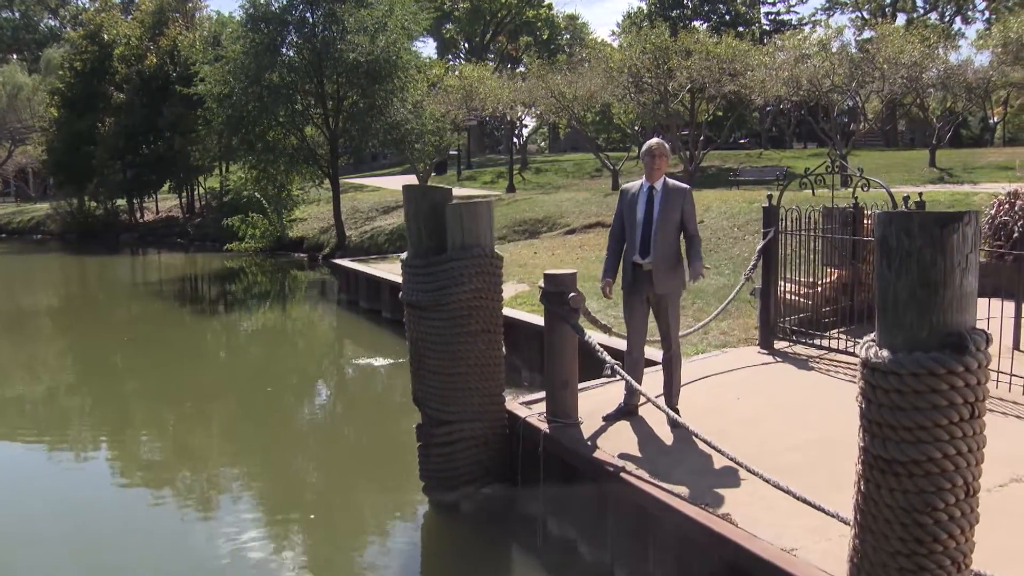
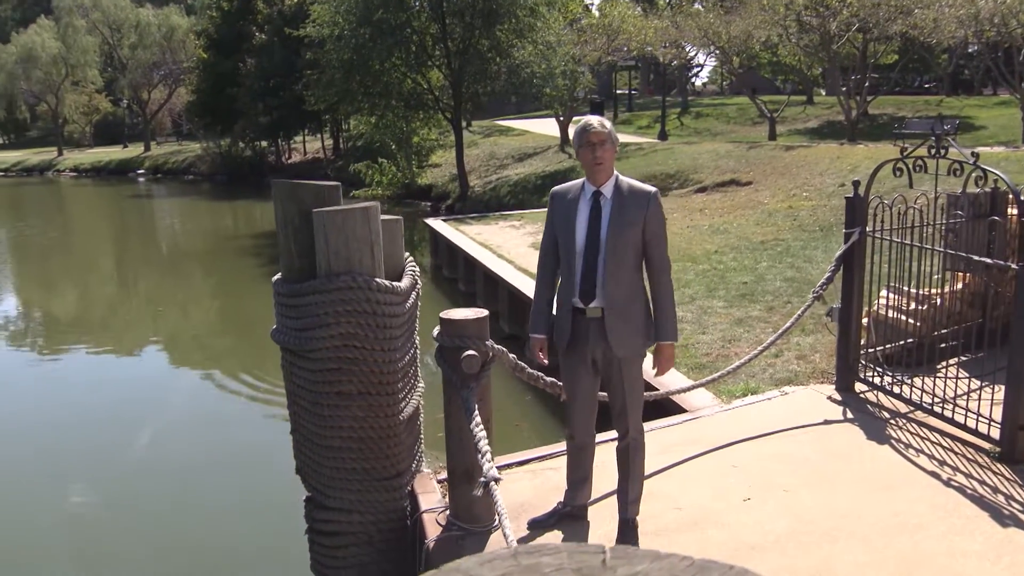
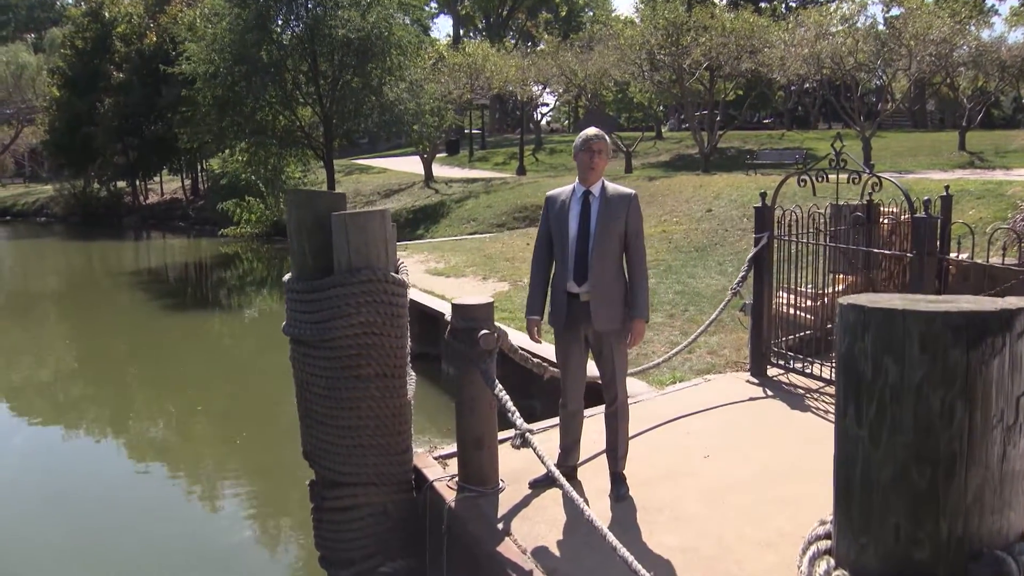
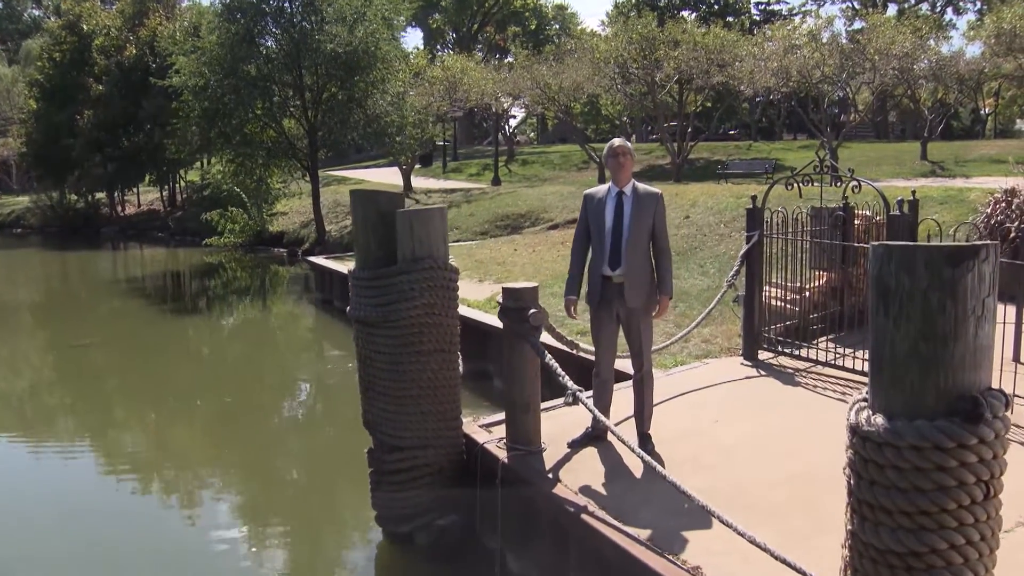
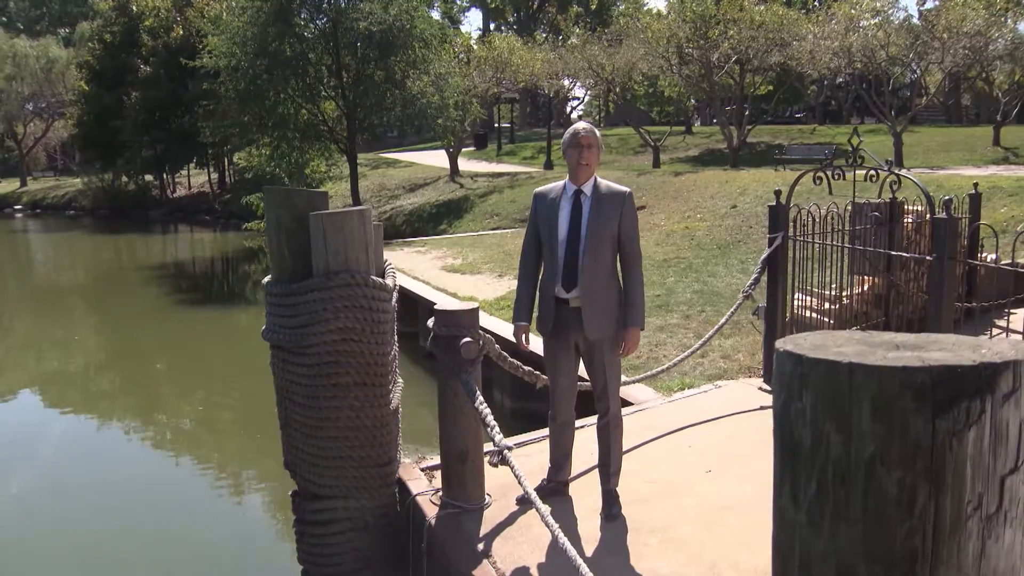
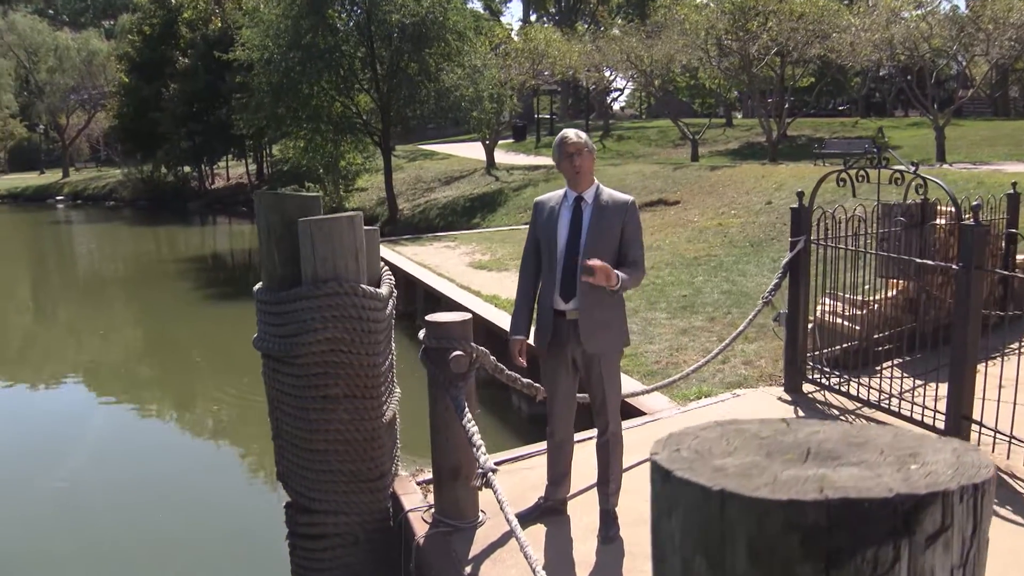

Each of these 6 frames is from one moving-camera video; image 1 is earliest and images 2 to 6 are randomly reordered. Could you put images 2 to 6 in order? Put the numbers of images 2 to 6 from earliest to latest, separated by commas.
4, 3, 5, 6, 2
